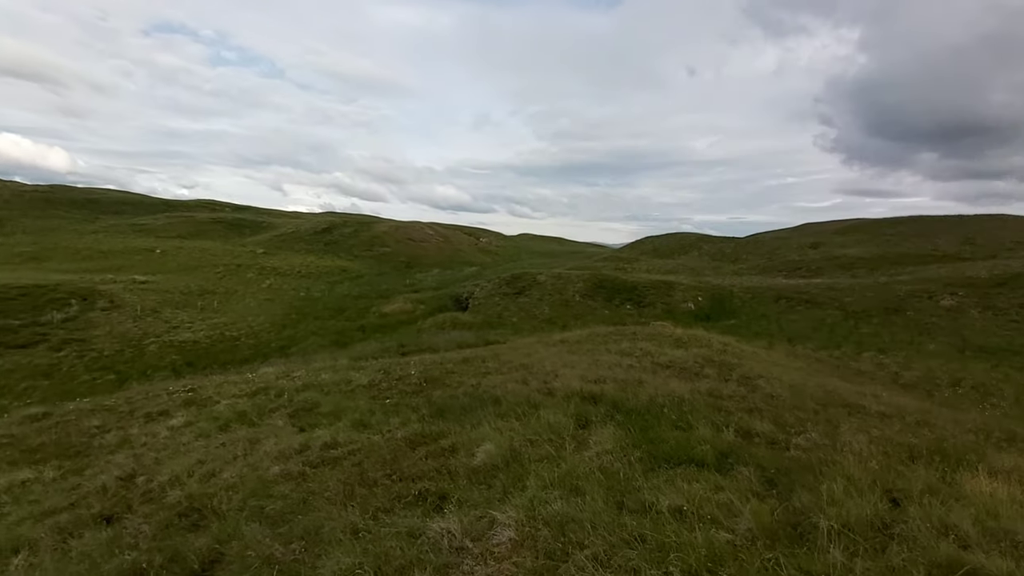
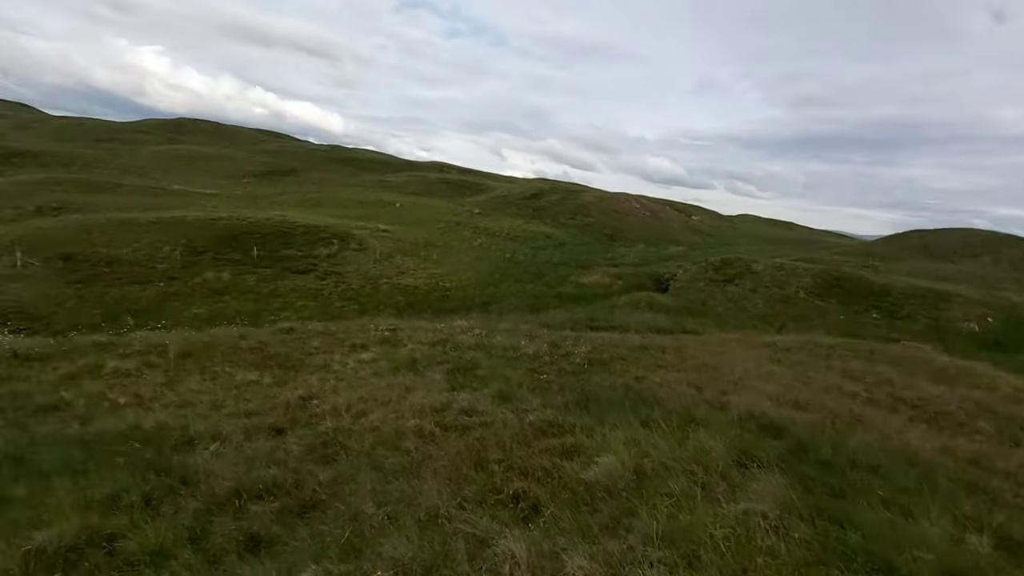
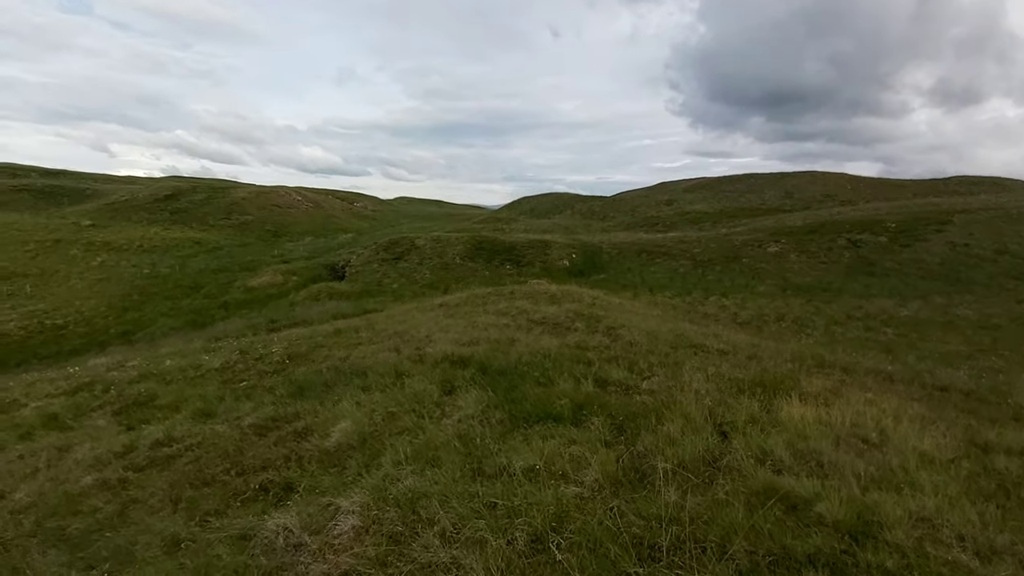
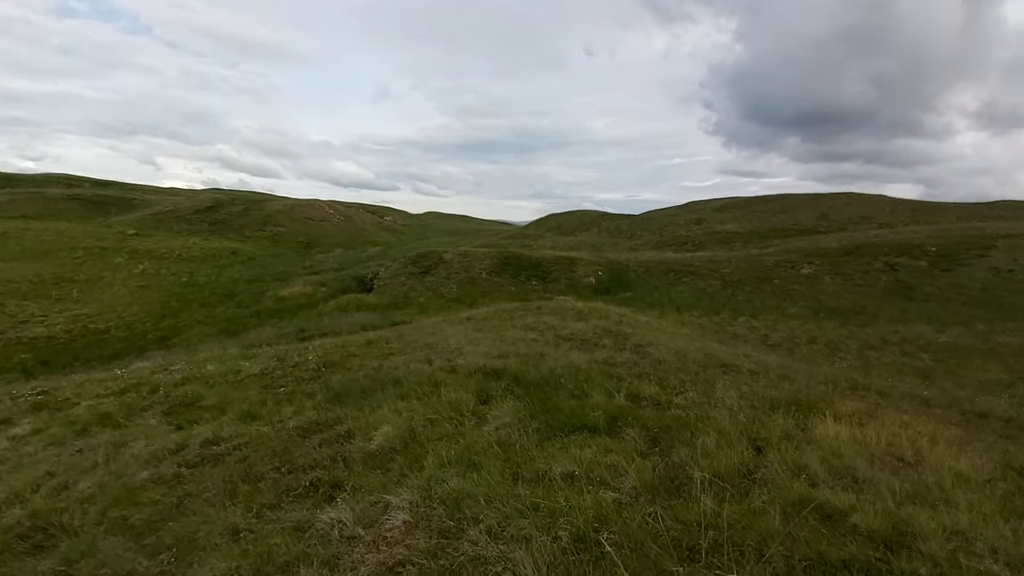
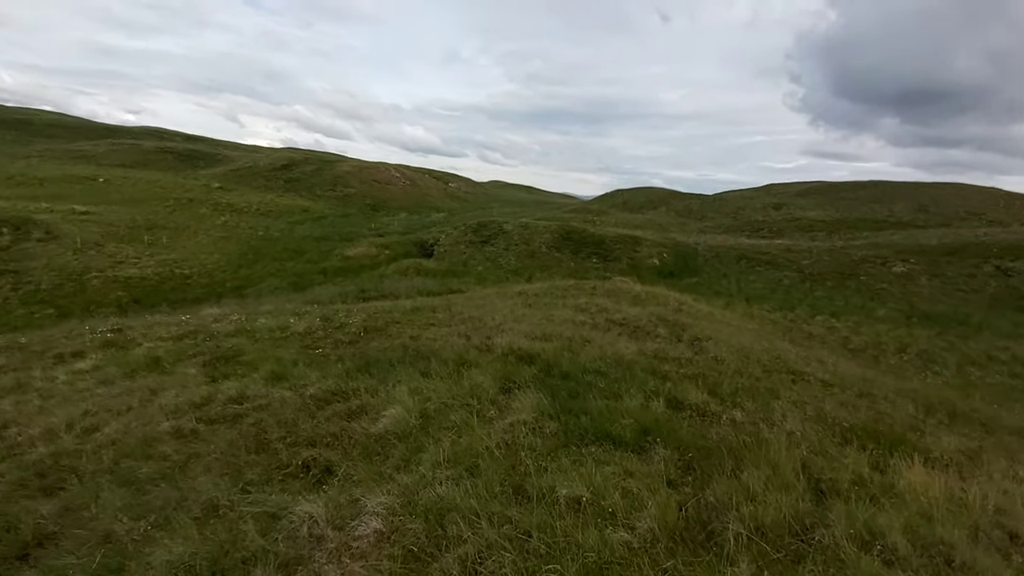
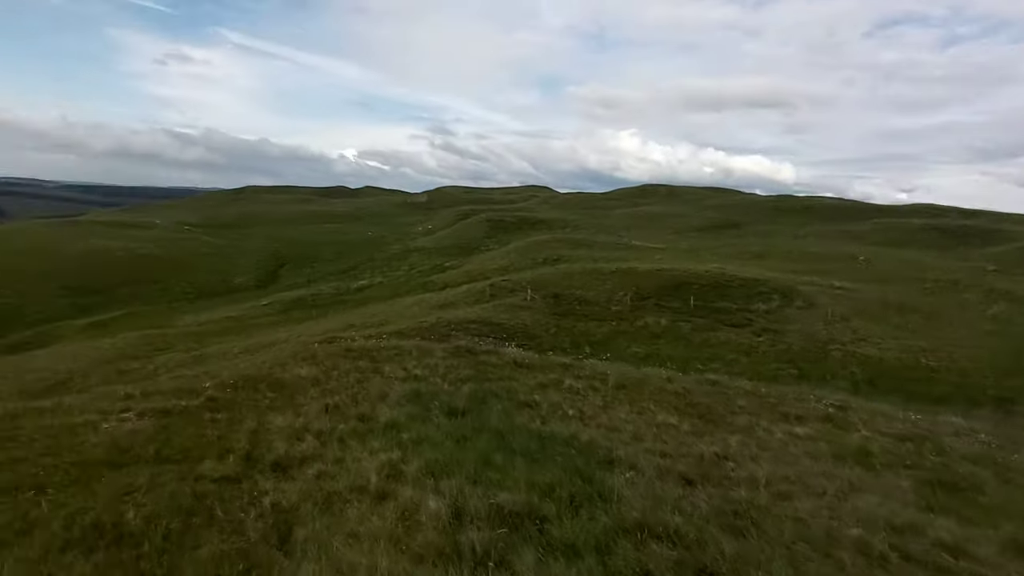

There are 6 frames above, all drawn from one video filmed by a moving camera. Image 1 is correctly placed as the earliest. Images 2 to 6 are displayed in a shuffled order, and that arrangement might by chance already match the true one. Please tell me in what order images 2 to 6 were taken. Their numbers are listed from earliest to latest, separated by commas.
4, 3, 5, 2, 6
